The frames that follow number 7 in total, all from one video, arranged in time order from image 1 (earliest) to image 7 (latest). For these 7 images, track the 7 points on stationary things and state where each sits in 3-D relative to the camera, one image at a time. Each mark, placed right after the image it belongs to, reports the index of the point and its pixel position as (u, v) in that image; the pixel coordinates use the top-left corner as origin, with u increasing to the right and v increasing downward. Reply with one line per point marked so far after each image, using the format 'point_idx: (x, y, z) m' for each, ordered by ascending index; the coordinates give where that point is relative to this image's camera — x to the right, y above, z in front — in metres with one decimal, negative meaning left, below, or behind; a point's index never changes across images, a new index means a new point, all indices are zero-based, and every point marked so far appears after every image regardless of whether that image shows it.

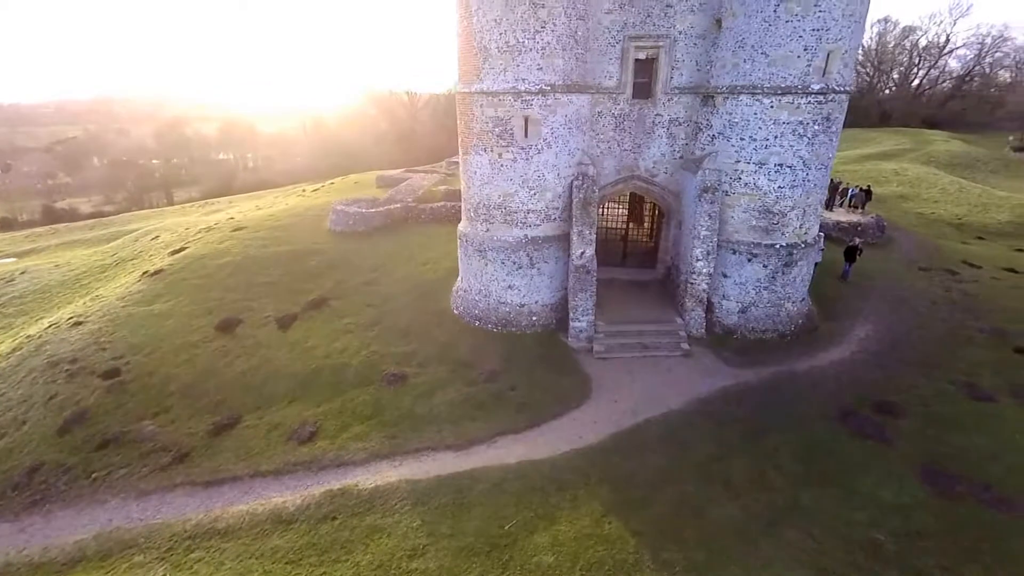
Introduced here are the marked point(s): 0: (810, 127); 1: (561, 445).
0: (+9.4, +5.0, +14.6) m
1: (+1.4, -4.5, +13.3) m
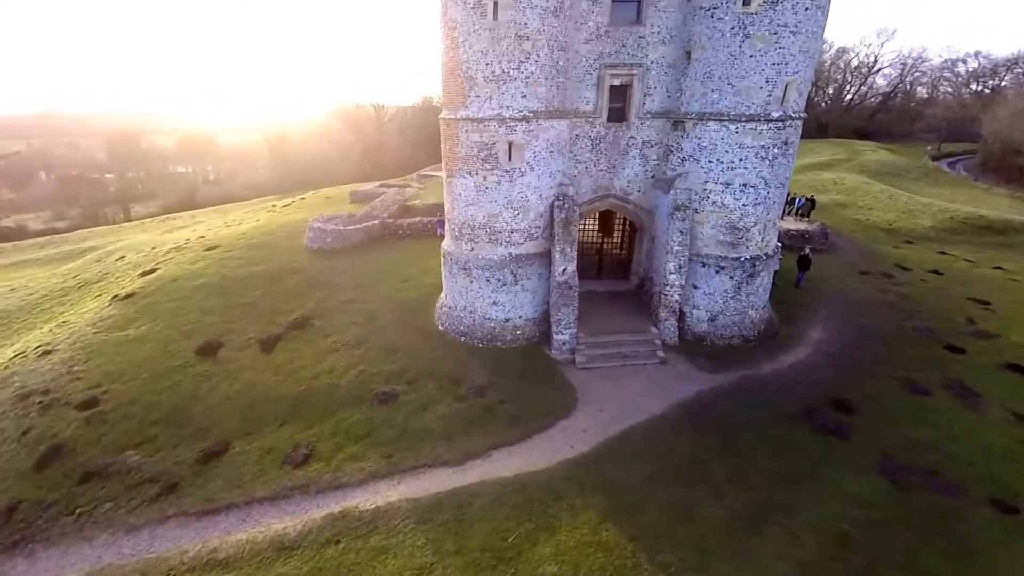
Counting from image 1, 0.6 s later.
0: (+8.9, +4.7, +16.0) m
1: (+1.2, -5.0, +14.1) m
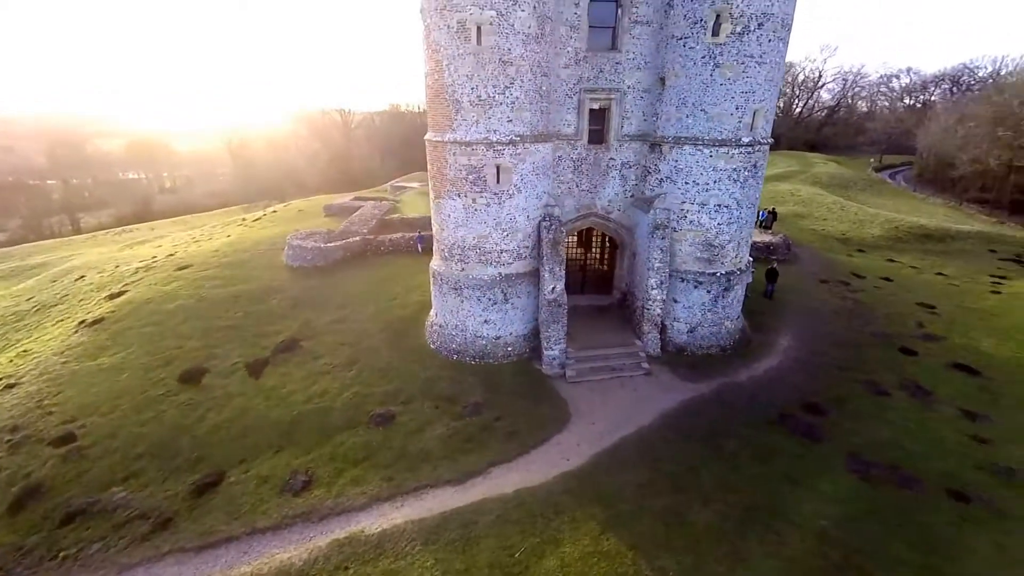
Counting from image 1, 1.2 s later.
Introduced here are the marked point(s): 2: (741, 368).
0: (+8.5, +4.2, +17.2) m
1: (+1.2, -5.7, +14.7) m
2: (+8.9, -3.1, +18.2) m
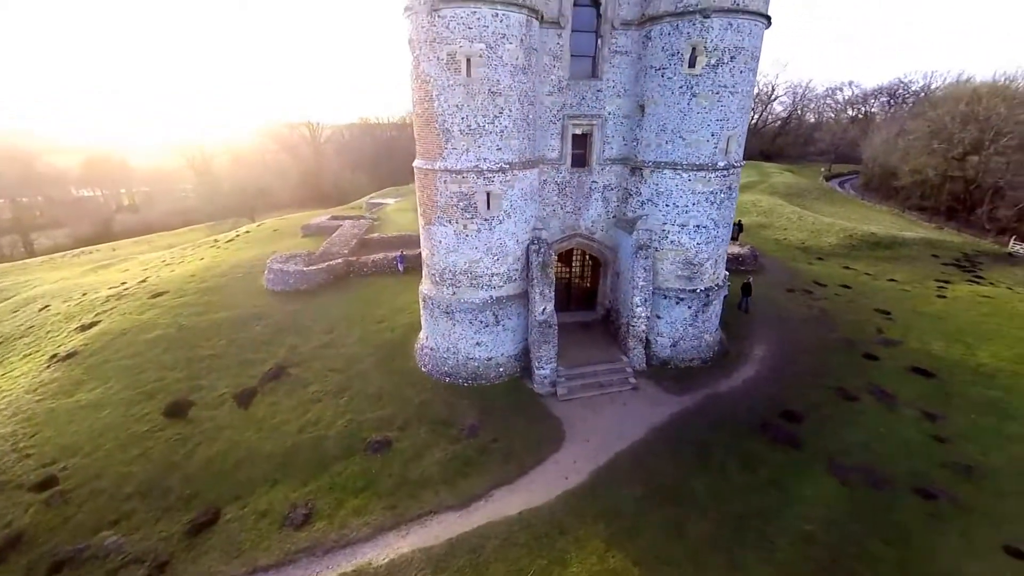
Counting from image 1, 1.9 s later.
0: (+8.0, +3.6, +18.3) m
1: (+1.3, -6.5, +15.2) m
2: (+8.6, -3.7, +19.3) m
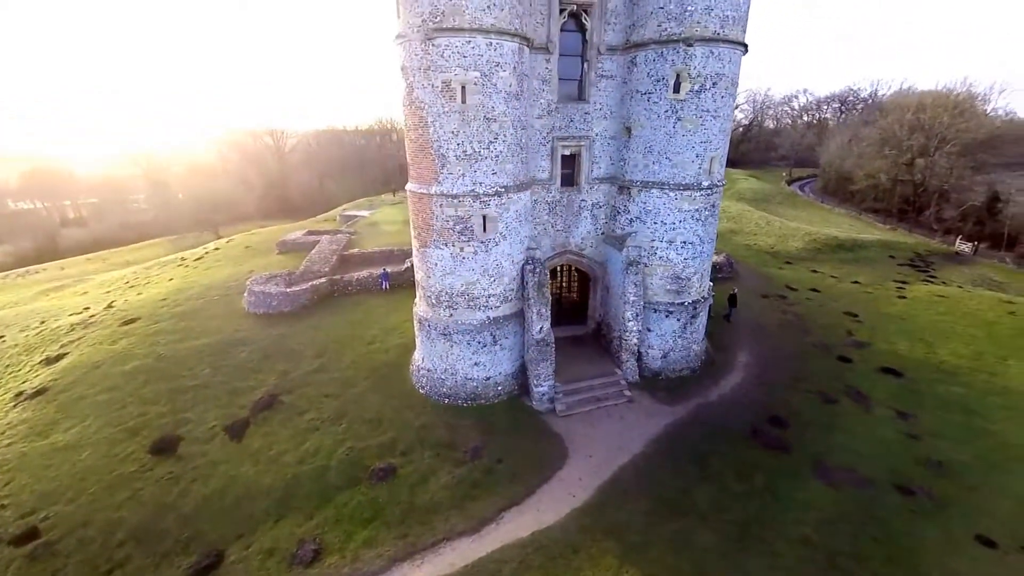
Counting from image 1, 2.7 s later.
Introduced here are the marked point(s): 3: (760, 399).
0: (+7.7, +3.0, +19.1) m
1: (+1.6, -7.2, +15.5) m
2: (+8.5, -4.2, +20.1) m
3: (+10.3, -4.5, +19.4) m
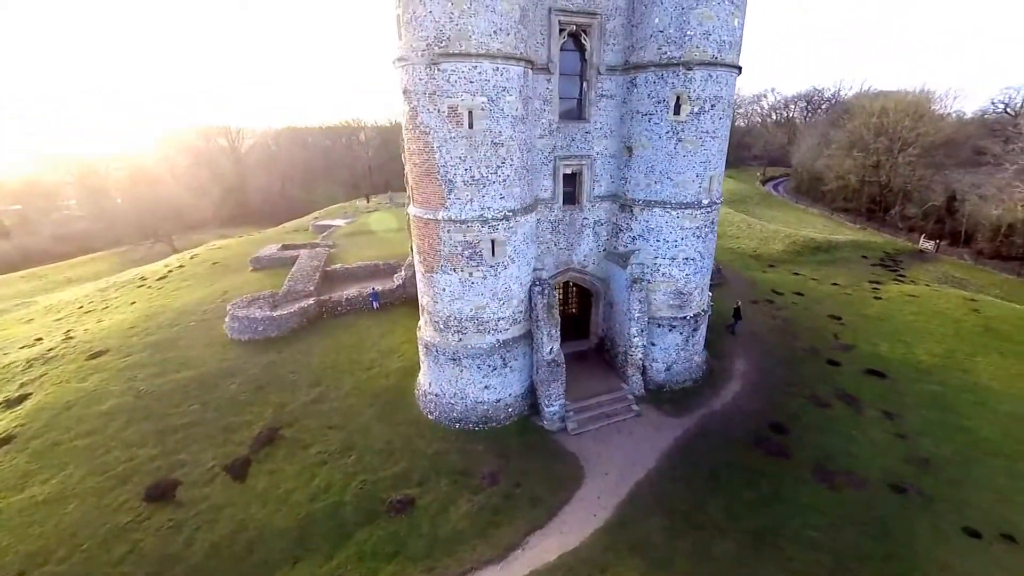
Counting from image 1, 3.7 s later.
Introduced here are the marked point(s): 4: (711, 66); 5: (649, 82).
0: (+7.9, +2.4, +19.5) m
1: (+2.3, -8.1, +15.7) m
2: (+8.8, -4.8, +20.7) m
3: (+10.6, -5.0, +20.2) m
4: (+7.3, +8.1, +17.2) m
5: (+5.2, +7.9, +17.9) m
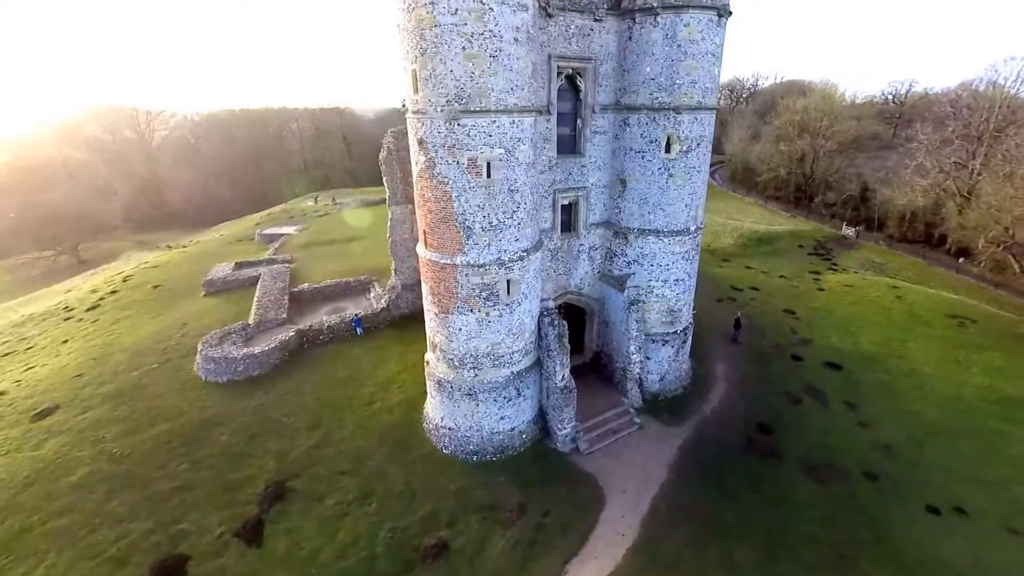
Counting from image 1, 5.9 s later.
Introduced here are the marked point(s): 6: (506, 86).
0: (+8.0, +1.7, +20.6) m
1: (+3.6, -9.4, +16.7) m
2: (+9.0, -5.4, +22.5) m
3: (+10.9, -5.5, +22.2) m
4: (+7.4, +7.2, +17.8) m
5: (+5.3, +6.9, +18.2) m
6: (-0.1, +6.4, +14.4) m
